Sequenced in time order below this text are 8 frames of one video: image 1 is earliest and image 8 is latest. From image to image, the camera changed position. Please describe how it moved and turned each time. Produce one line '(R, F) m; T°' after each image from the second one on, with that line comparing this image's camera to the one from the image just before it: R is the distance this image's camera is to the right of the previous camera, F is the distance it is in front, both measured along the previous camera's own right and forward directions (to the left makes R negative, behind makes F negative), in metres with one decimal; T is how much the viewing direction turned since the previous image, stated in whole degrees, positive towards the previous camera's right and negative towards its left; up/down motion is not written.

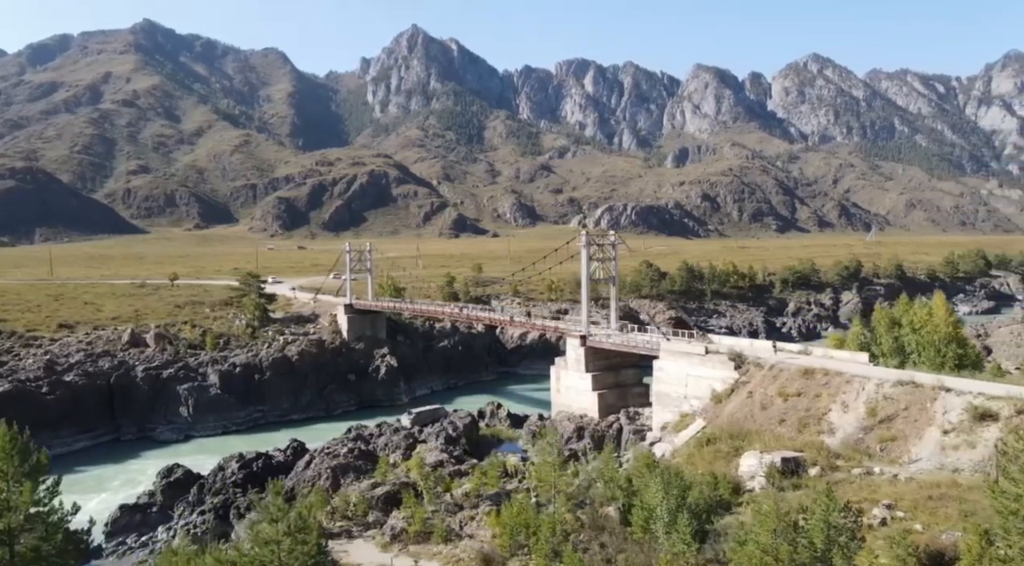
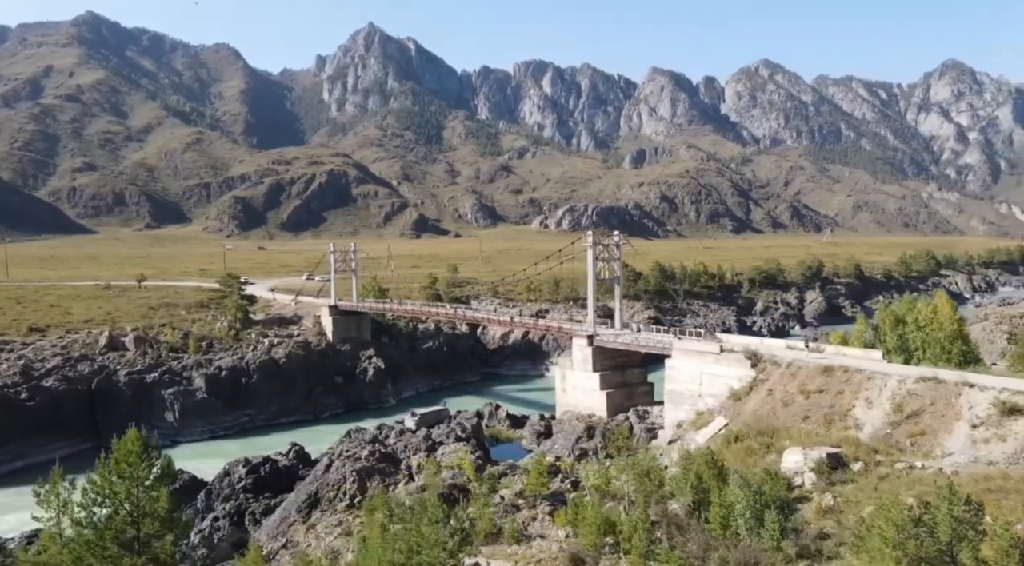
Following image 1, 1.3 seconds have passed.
(-4.6, -0.3) m; +4°
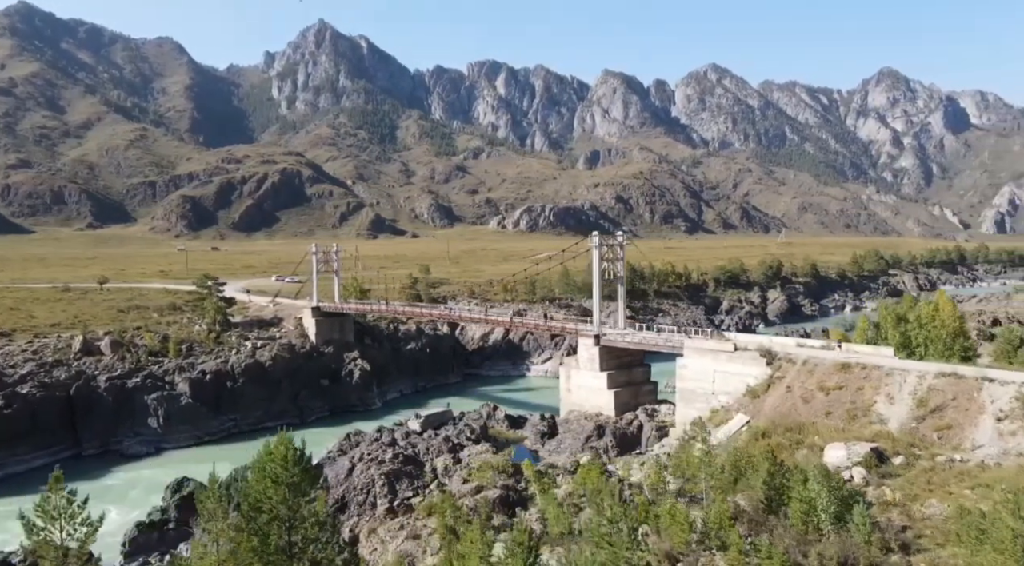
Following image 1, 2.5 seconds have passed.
(-5.1, -0.1) m; +5°
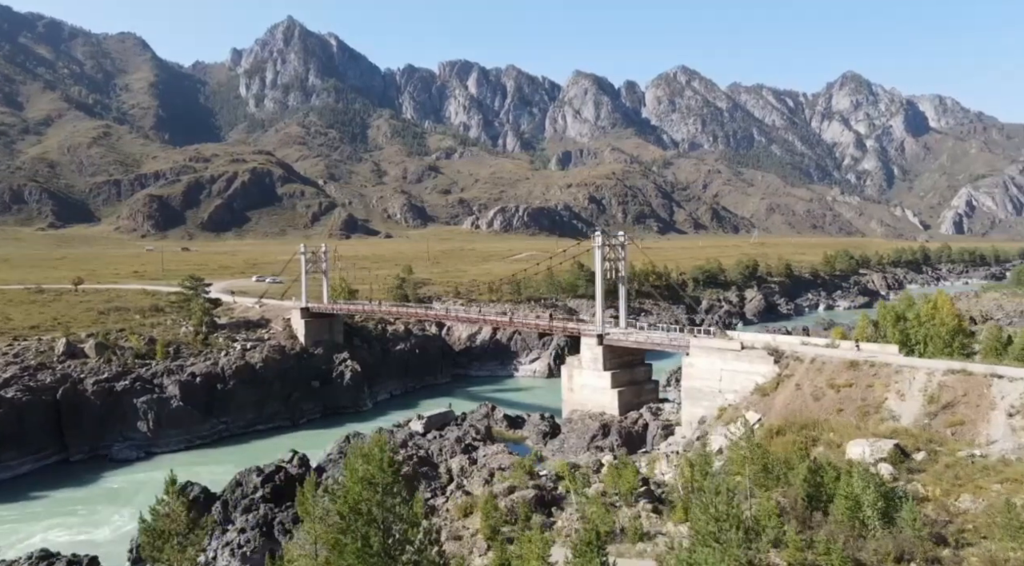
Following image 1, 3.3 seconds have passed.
(-3.1, 0.0) m; +3°
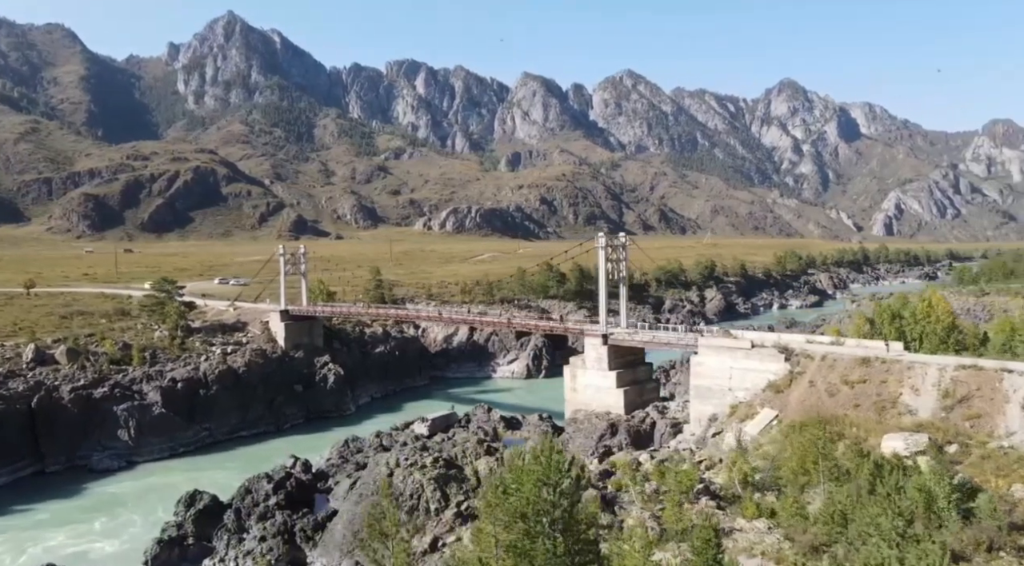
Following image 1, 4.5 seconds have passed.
(-5.5, +0.2) m; +5°
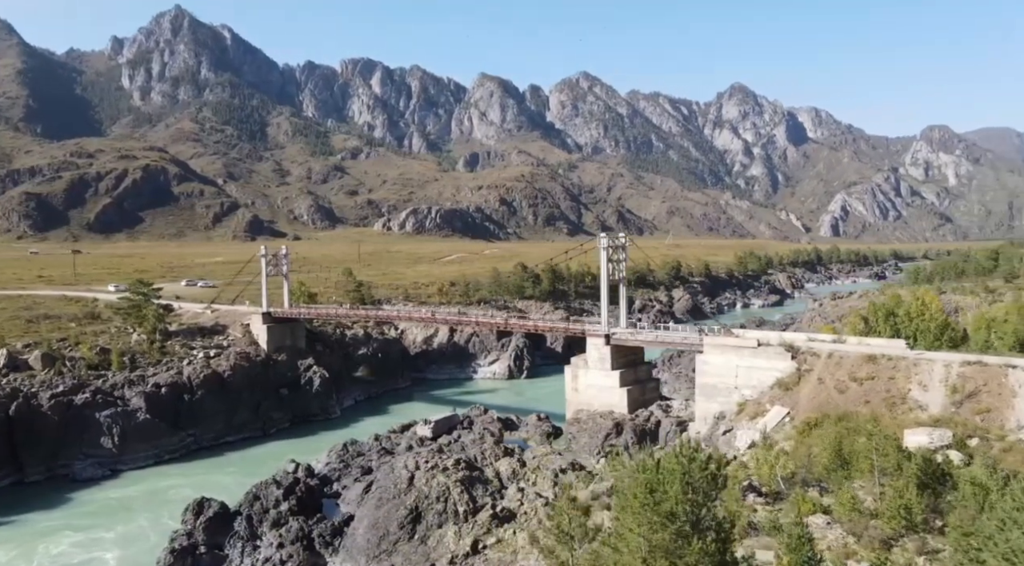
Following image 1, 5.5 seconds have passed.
(-4.5, +0.3) m; +4°
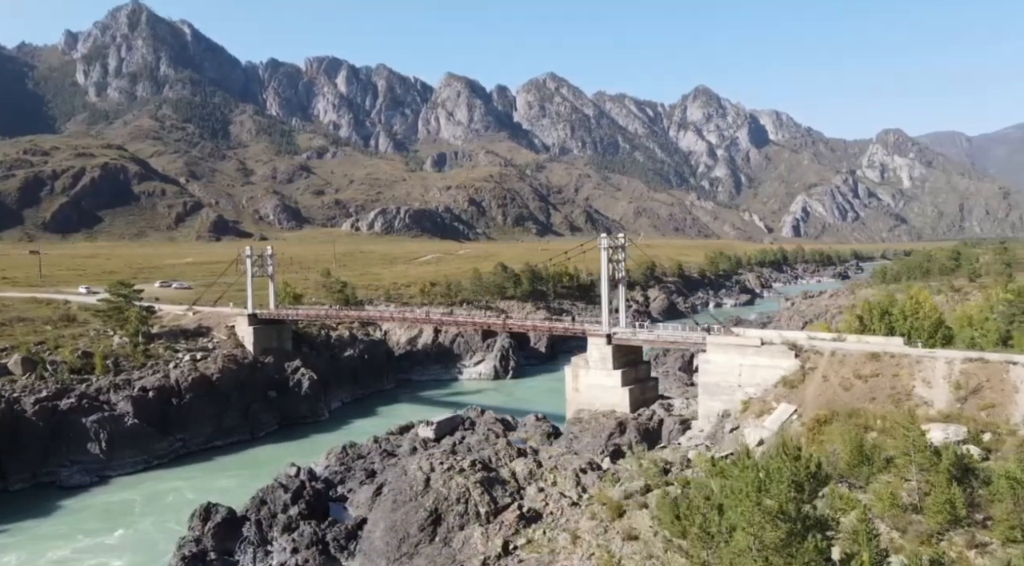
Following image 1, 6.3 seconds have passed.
(-3.4, +0.3) m; +3°
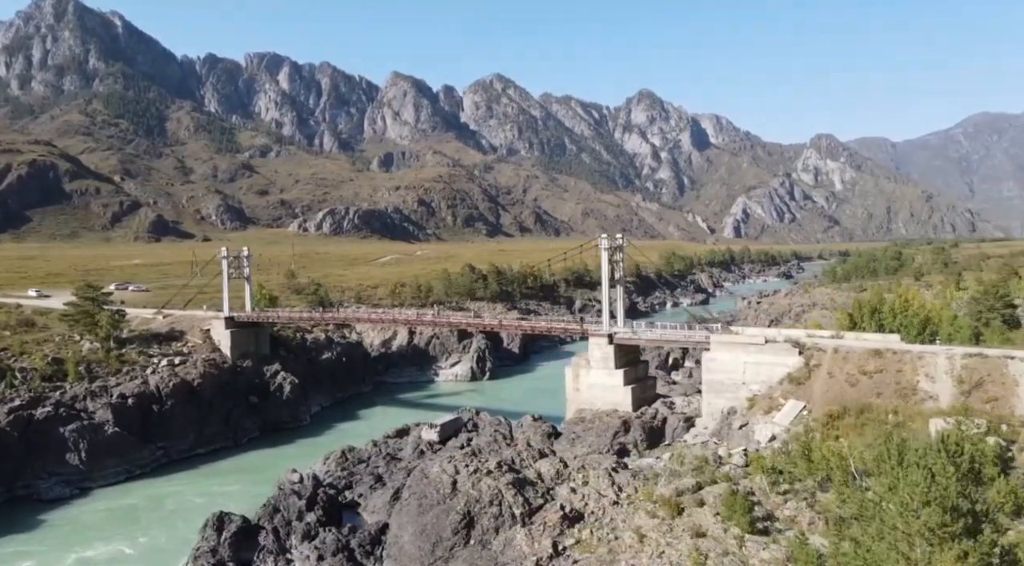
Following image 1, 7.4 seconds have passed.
(-5.3, +0.7) m; +5°
